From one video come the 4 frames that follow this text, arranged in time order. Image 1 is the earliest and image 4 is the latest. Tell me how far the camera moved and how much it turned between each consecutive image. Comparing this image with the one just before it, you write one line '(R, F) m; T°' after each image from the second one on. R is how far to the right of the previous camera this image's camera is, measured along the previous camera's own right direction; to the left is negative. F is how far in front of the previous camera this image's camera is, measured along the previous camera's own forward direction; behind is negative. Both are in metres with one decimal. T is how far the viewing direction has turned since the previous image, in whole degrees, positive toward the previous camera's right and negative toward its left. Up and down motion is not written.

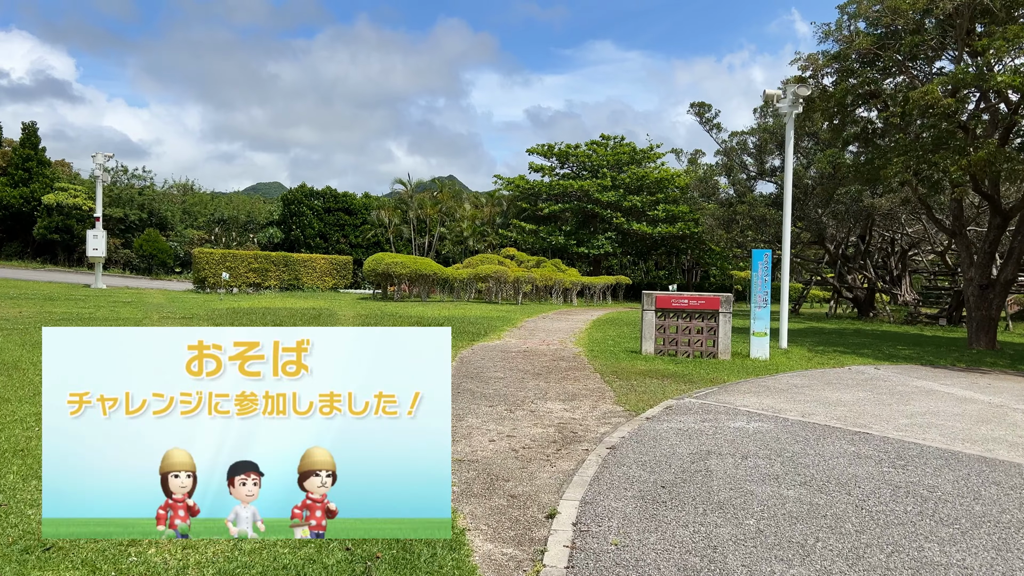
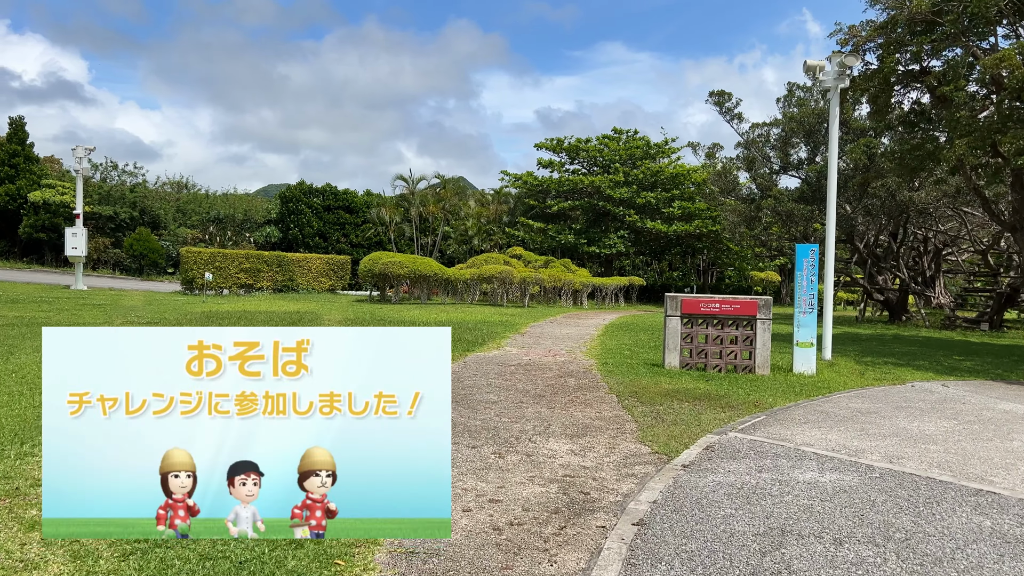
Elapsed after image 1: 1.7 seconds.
(+0.2, +1.6) m; -1°
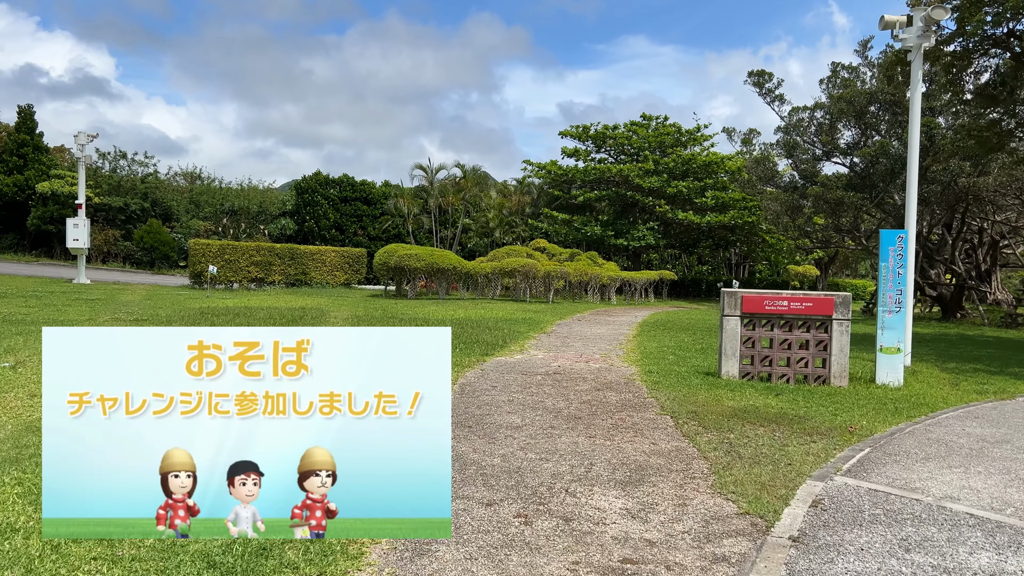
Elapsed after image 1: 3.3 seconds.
(-0.1, +1.5) m; -2°
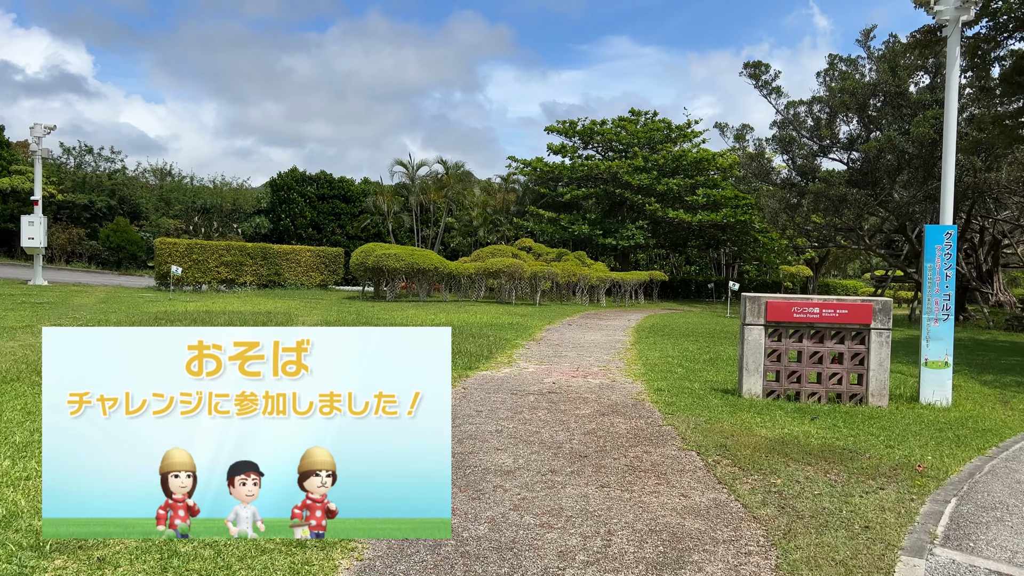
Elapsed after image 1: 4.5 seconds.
(0.0, +1.1) m; +1°
